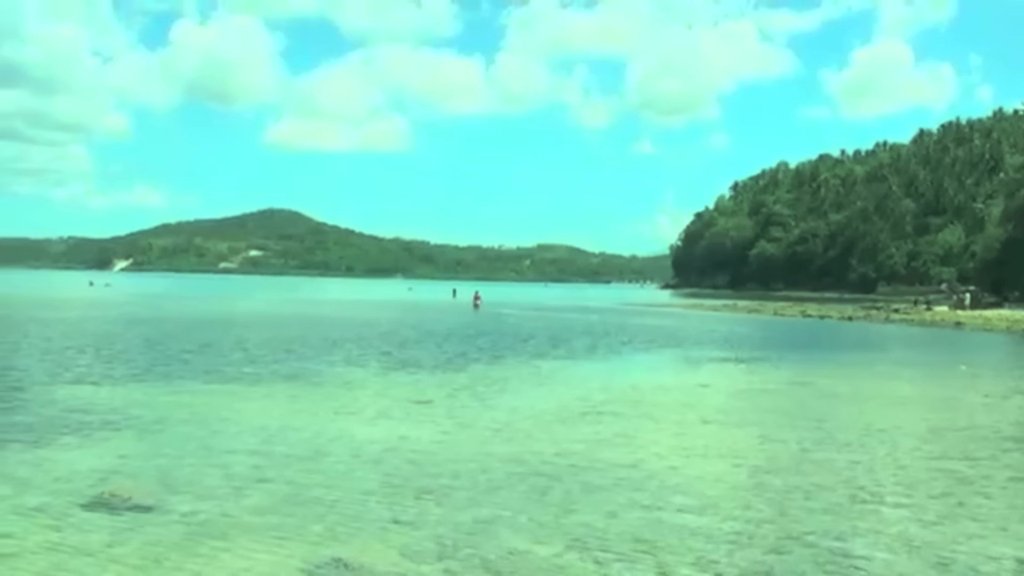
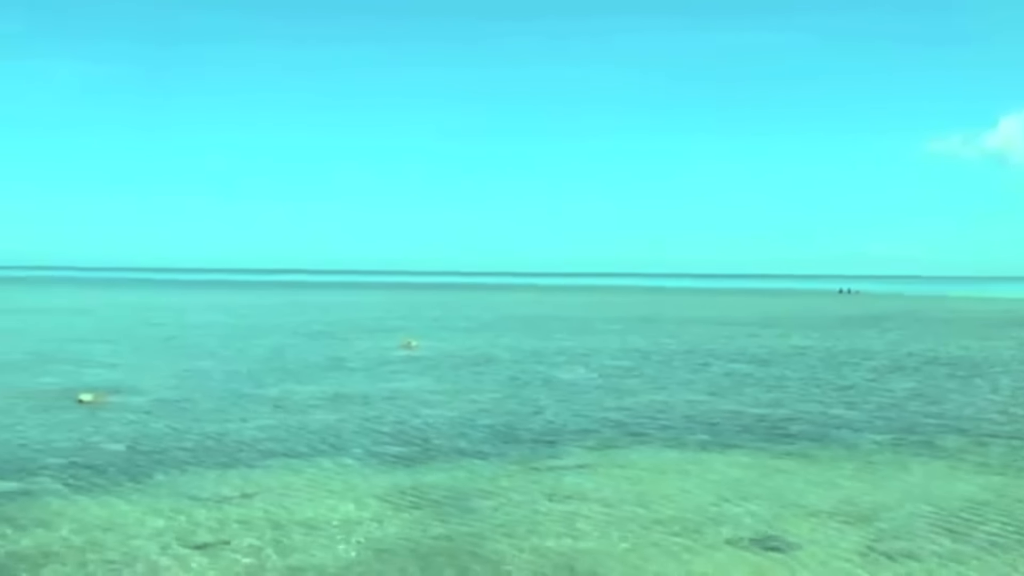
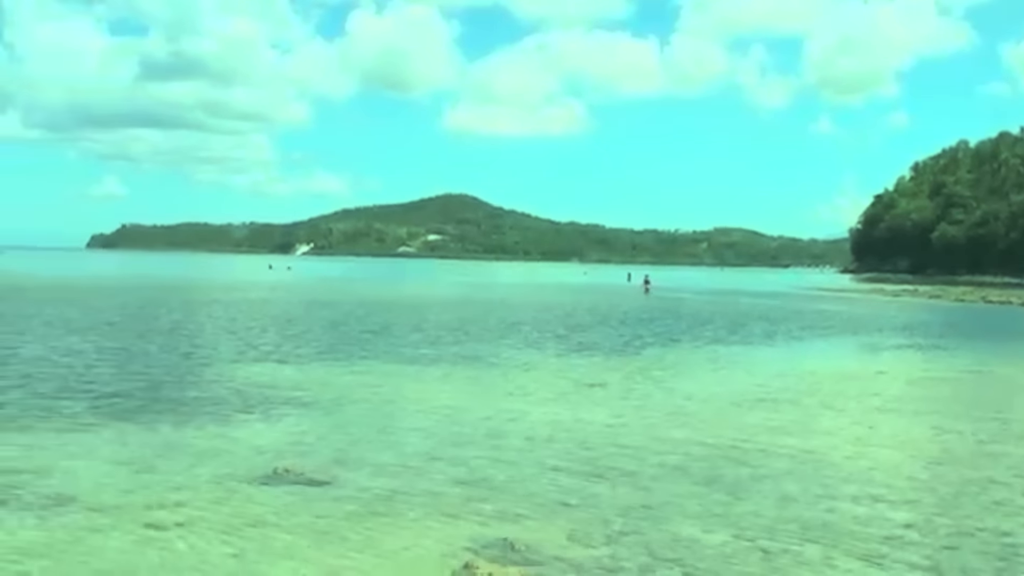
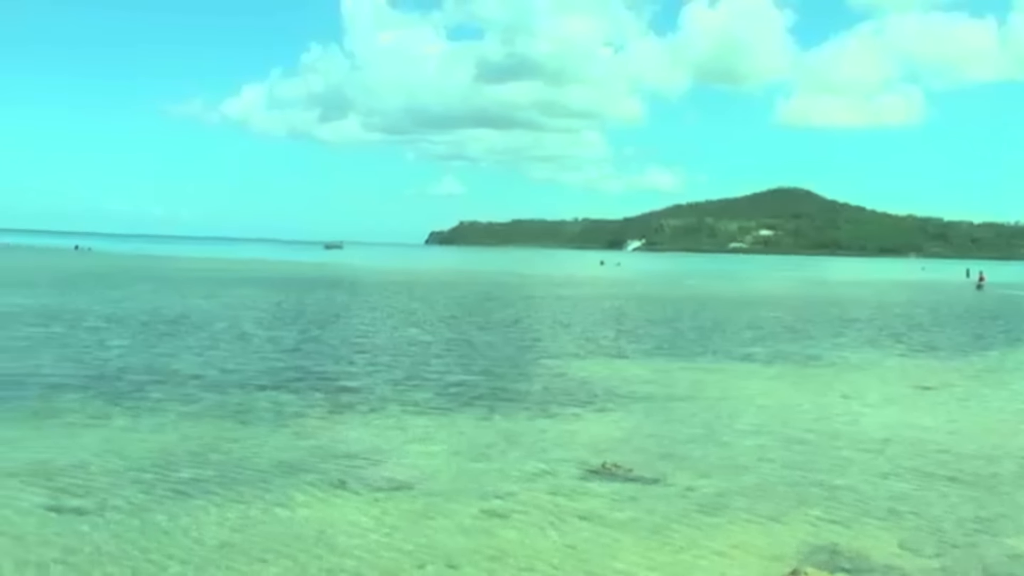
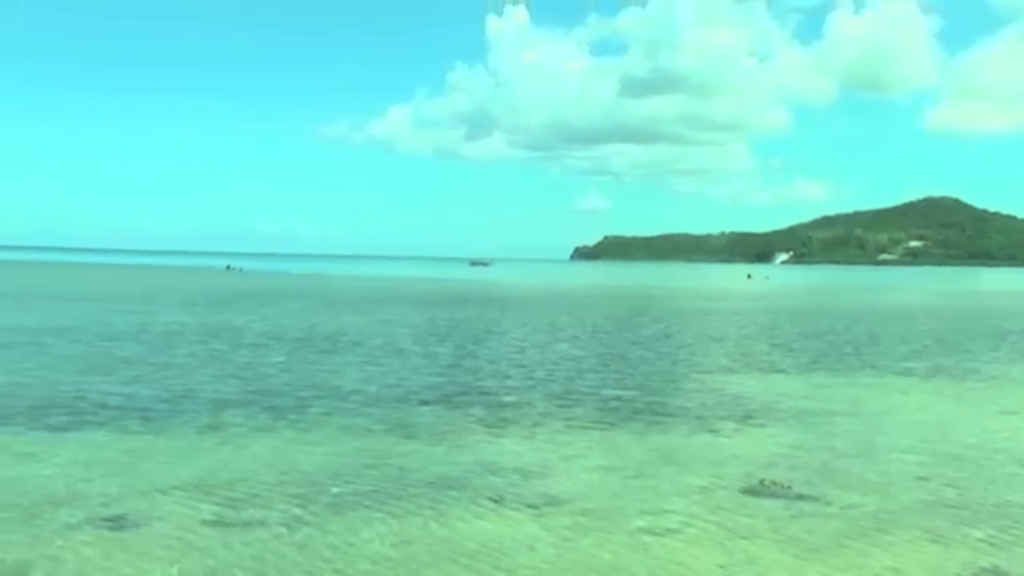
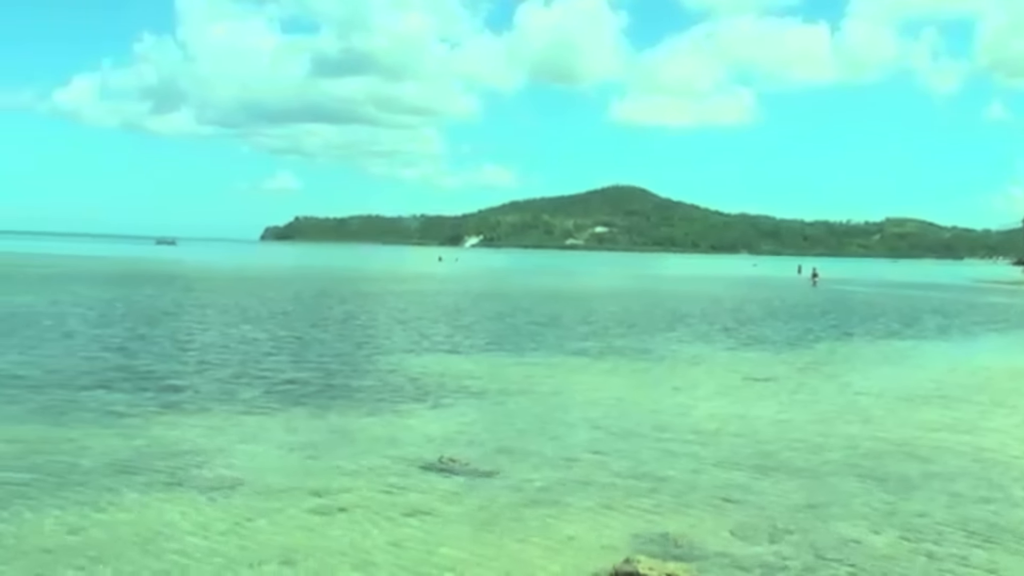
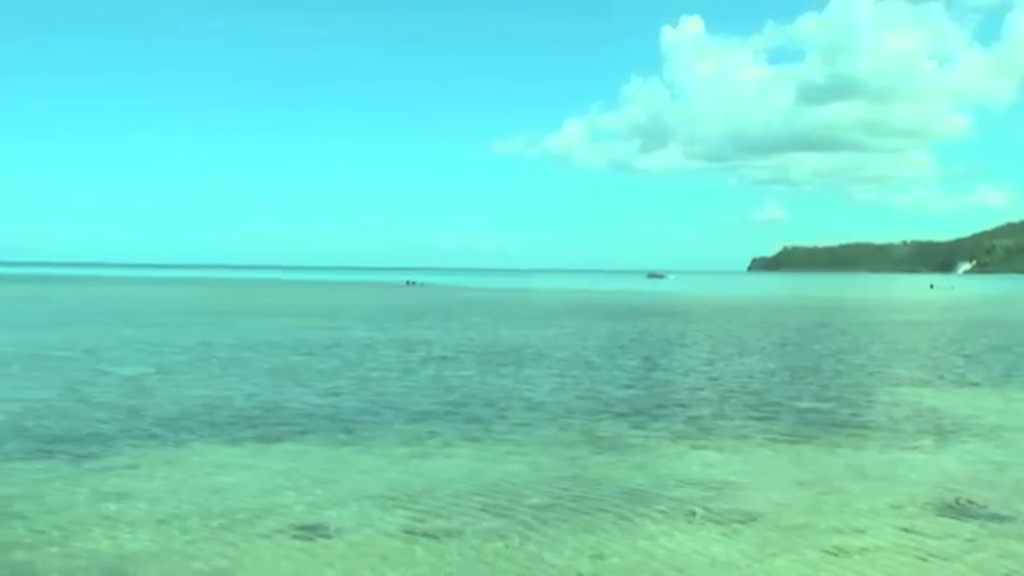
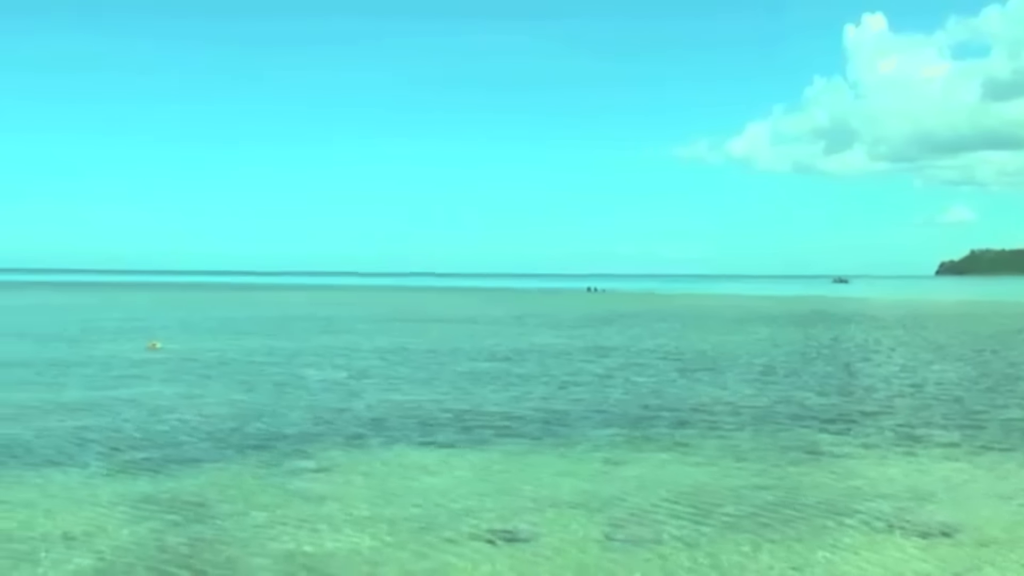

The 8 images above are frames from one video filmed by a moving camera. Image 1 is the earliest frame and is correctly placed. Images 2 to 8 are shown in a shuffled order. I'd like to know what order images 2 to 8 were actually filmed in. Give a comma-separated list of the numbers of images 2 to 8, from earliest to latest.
3, 6, 4, 5, 7, 8, 2
